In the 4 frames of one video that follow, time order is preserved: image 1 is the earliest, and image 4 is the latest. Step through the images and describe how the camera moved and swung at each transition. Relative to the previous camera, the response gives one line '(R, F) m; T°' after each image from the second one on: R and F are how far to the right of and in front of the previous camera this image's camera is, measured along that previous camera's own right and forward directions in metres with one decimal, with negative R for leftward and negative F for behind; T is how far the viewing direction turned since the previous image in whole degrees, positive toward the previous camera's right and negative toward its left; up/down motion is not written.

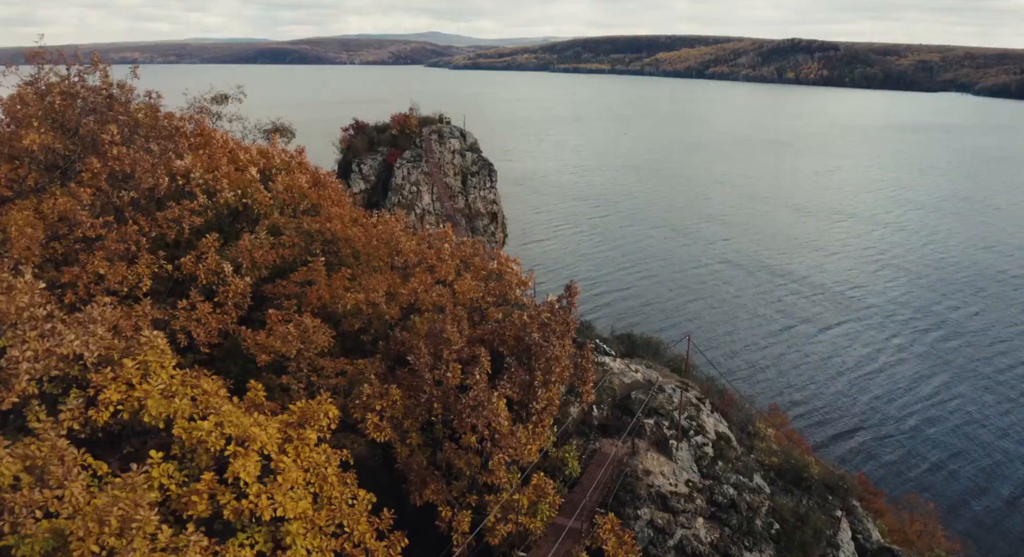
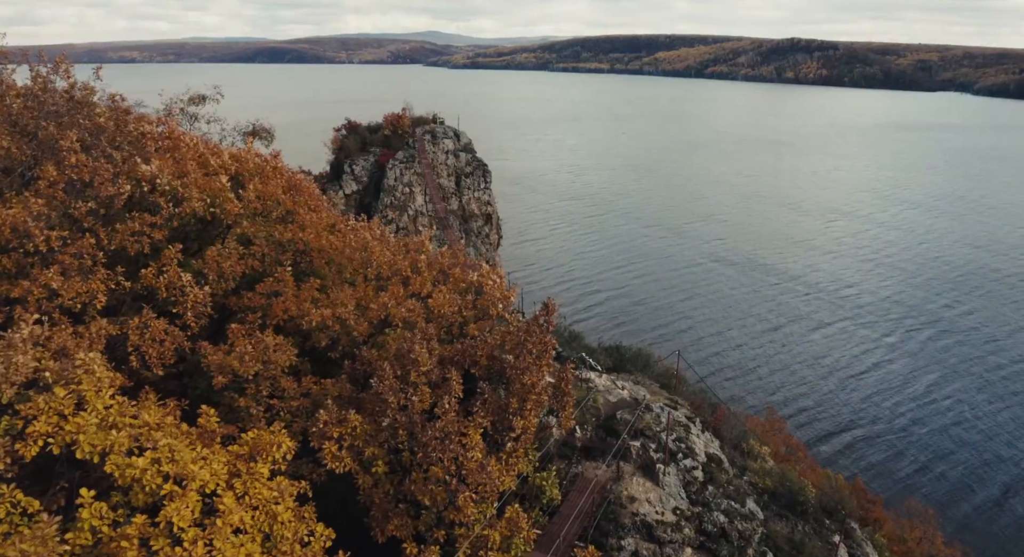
(+0.5, +1.0) m; 0°
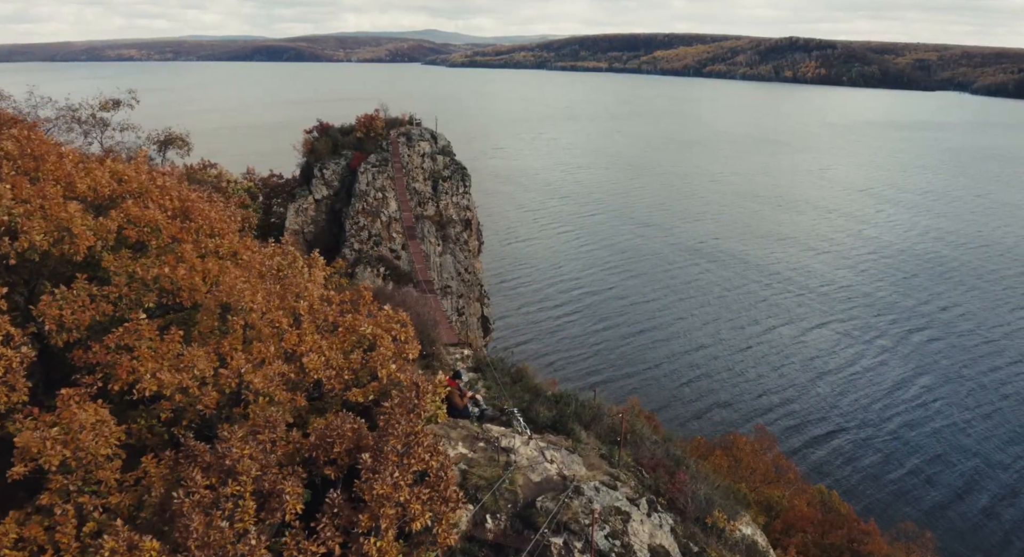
(+2.1, +3.3) m; 0°
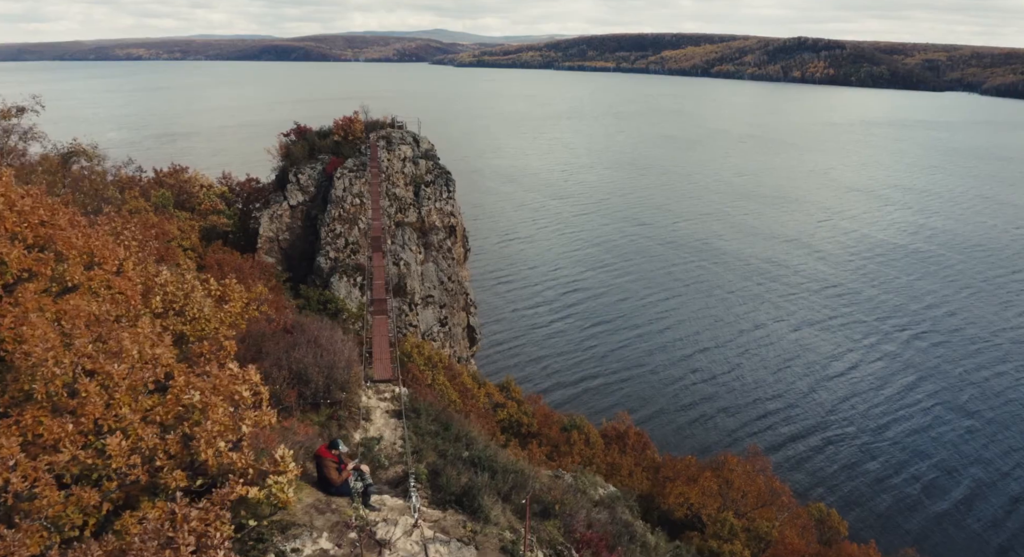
(+2.4, +2.8) m; -1°
